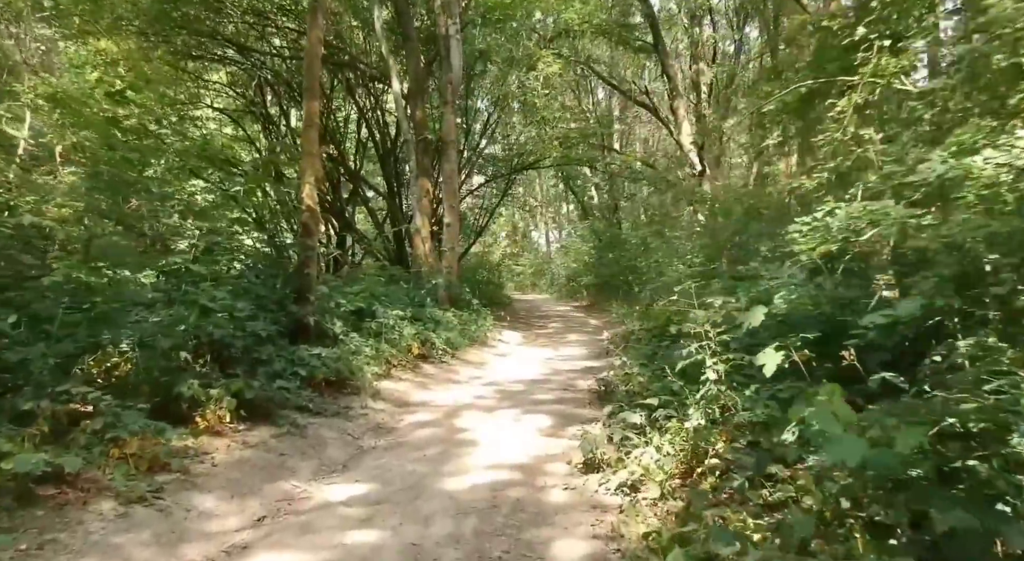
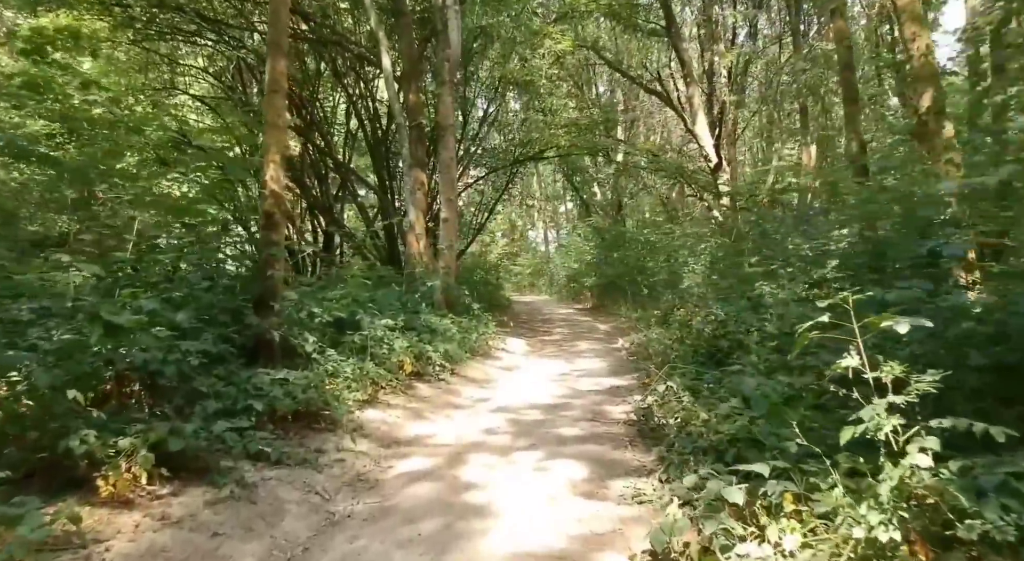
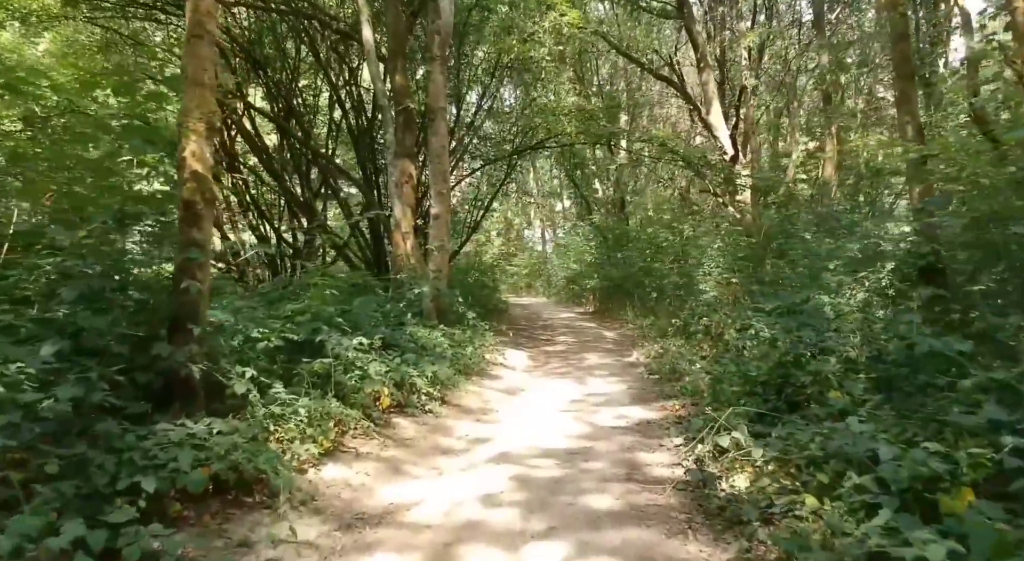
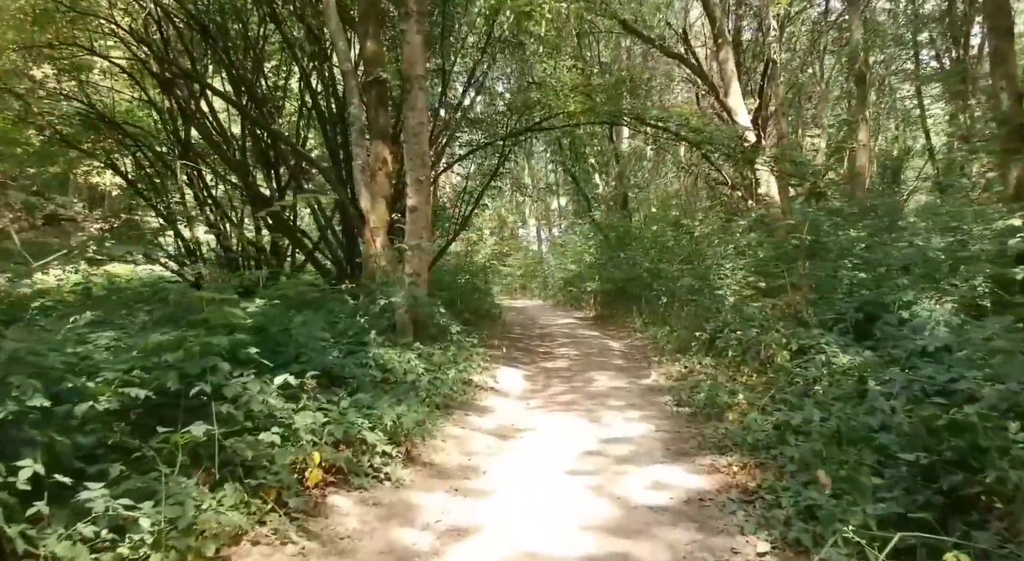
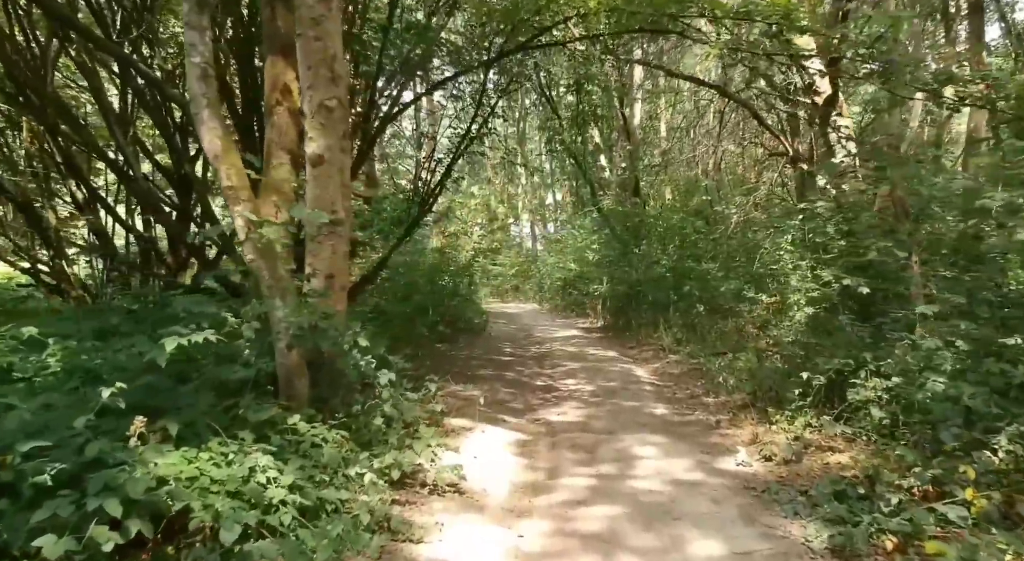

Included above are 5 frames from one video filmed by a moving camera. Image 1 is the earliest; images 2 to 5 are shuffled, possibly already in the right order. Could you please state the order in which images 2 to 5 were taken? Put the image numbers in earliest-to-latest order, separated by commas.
2, 3, 4, 5
